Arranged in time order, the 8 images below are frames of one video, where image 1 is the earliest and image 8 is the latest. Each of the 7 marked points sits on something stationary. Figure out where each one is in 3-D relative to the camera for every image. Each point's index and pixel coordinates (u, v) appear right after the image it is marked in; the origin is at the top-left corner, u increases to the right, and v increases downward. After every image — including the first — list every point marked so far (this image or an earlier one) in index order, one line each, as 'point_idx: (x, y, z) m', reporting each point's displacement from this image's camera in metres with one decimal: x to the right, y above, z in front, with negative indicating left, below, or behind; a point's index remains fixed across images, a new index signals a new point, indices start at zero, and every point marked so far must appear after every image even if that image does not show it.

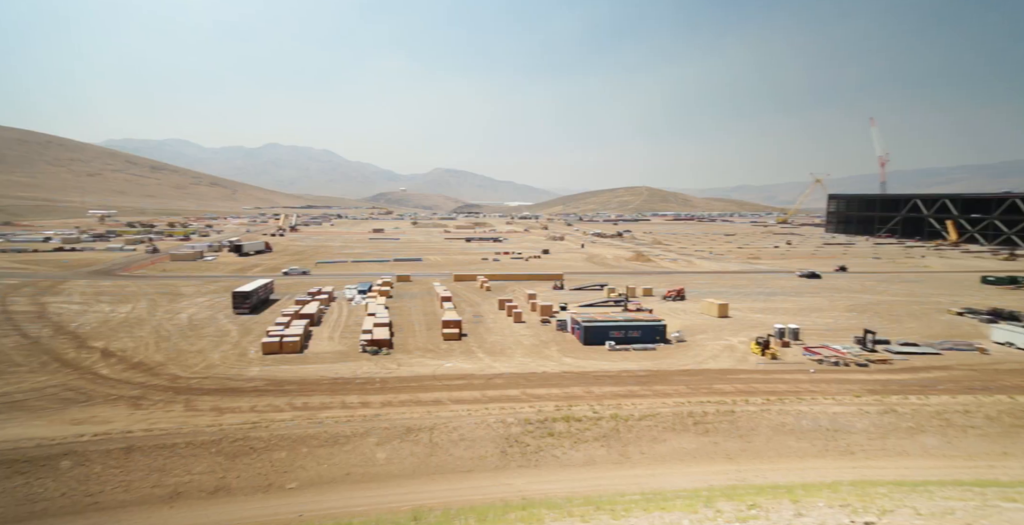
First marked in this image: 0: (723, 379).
0: (+7.5, -4.0, +18.9) m
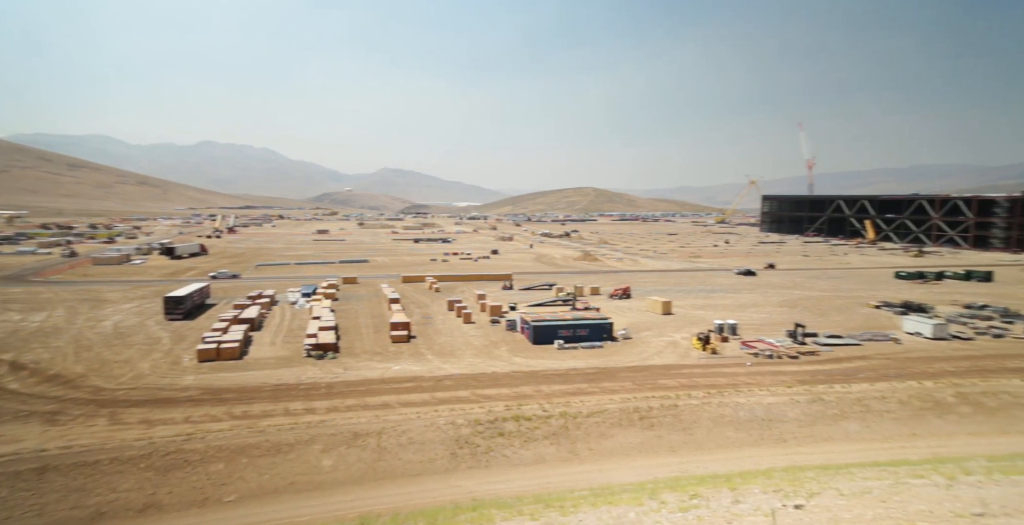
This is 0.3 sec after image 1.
0: (+5.7, -4.0, +20.8) m
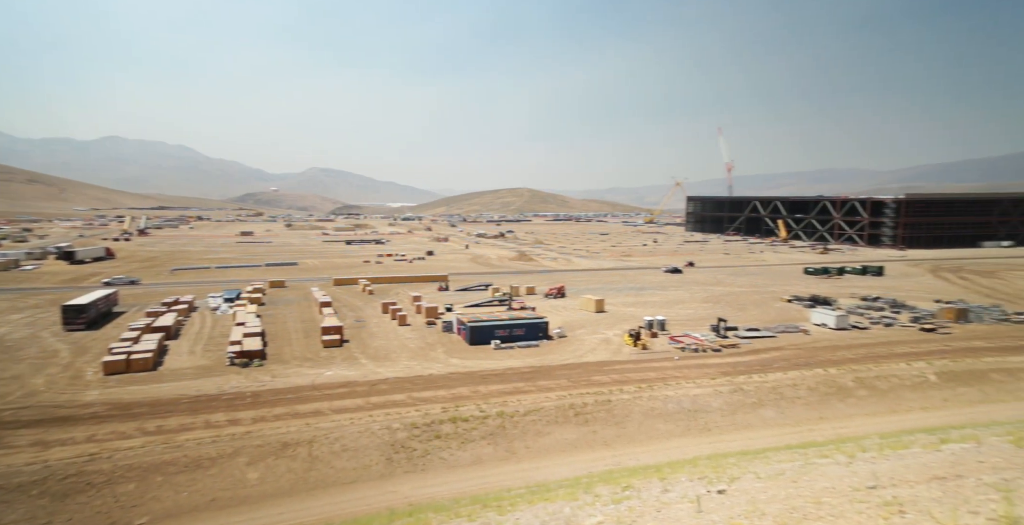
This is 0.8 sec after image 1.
0: (+3.3, -4.0, +22.4) m
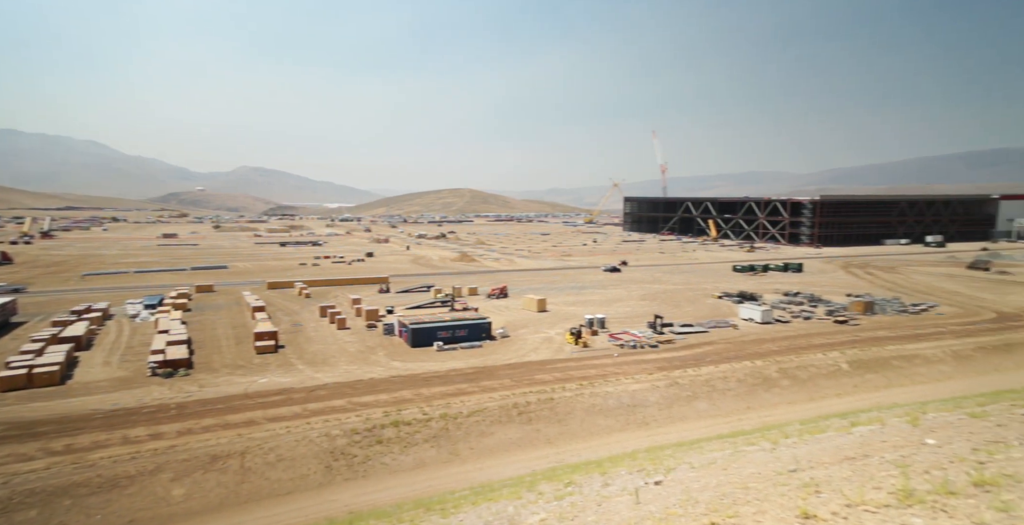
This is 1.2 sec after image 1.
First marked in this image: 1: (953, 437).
0: (+1.2, -4.0, +23.4) m
1: (+9.5, -3.7, +13.5) m
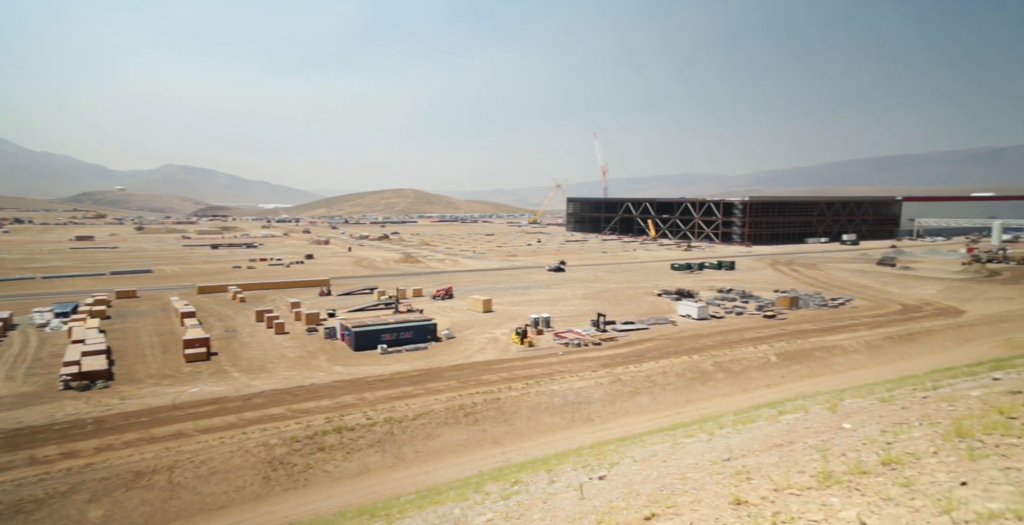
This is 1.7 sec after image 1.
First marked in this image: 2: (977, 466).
0: (-0.9, -4.0, +23.9) m
1: (+8.3, -3.7, +14.8) m
2: (+6.6, -2.9, +9.0) m
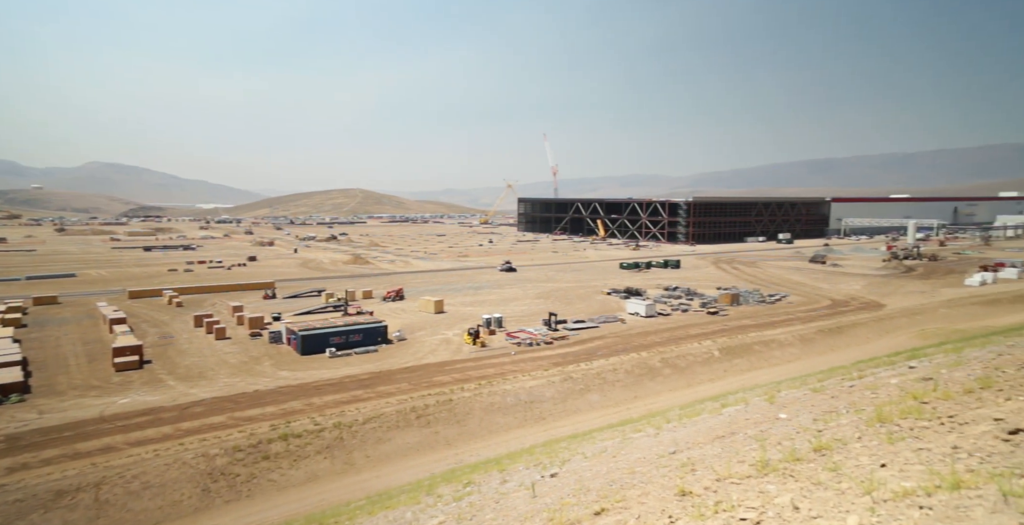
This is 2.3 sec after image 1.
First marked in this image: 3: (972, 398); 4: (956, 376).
0: (-2.8, -4.0, +24.0) m
1: (+7.0, -3.6, +15.7) m
2: (+5.9, -2.8, +9.7) m
3: (+7.7, -2.3, +10.8) m
4: (+8.6, -2.2, +12.4) m
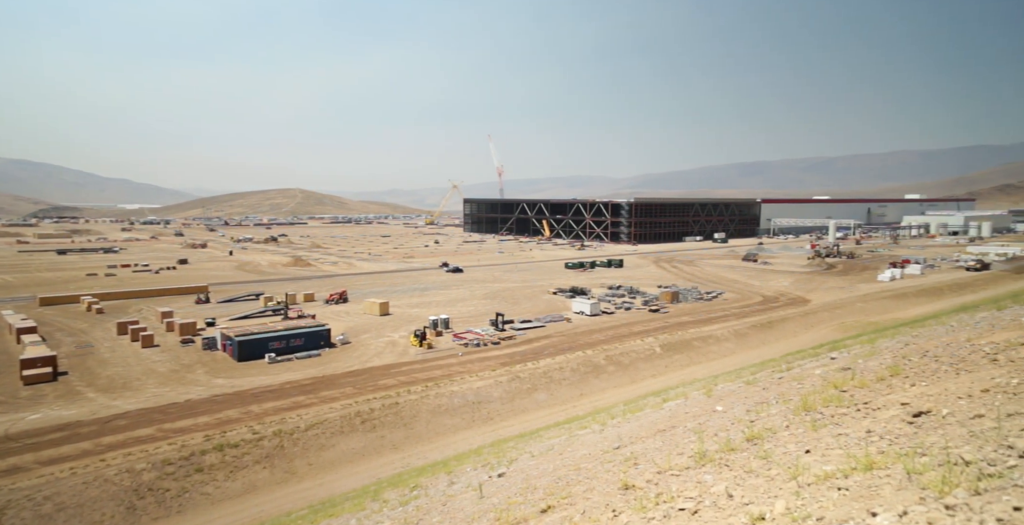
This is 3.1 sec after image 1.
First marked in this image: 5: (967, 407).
0: (-4.8, -4.1, +24.0) m
1: (+5.7, -3.6, +16.4) m
2: (+5.0, -2.8, +10.4) m
3: (+6.7, -2.2, +11.6) m
4: (+7.4, -2.1, +13.3) m
5: (+6.7, -2.1, +9.4) m
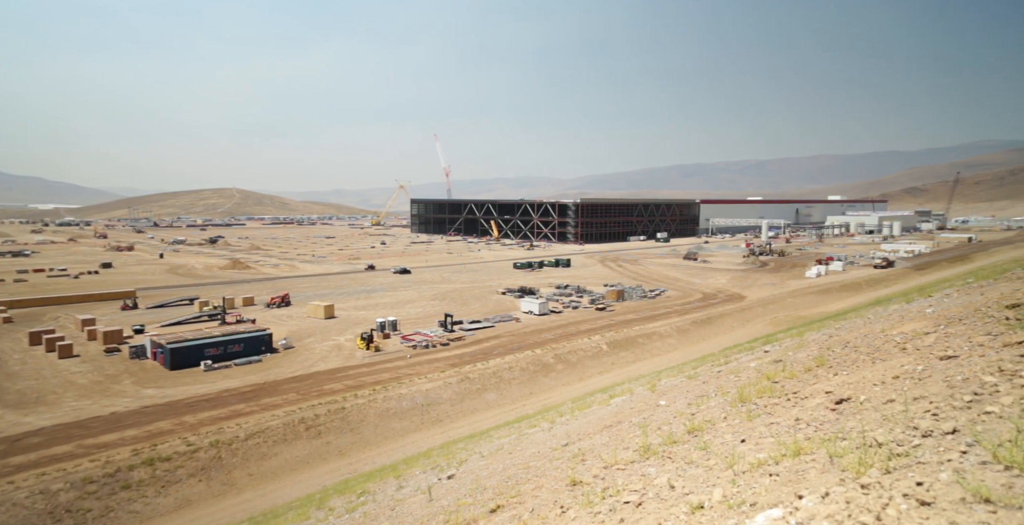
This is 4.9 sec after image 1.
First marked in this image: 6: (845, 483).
0: (-6.8, -4.2, +23.6) m
1: (+4.3, -3.5, +16.9) m
2: (+4.0, -2.7, +10.9) m
3: (+5.7, -2.2, +12.2) m
4: (+6.3, -2.1, +13.9) m
5: (+5.8, -2.0, +10.0) m
6: (+4.1, -2.7, +7.8) m
